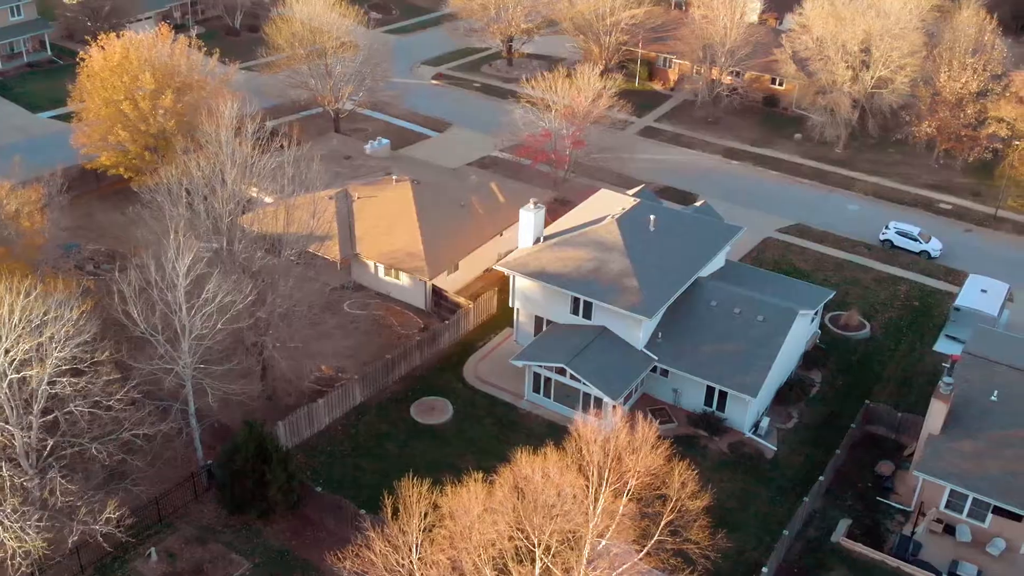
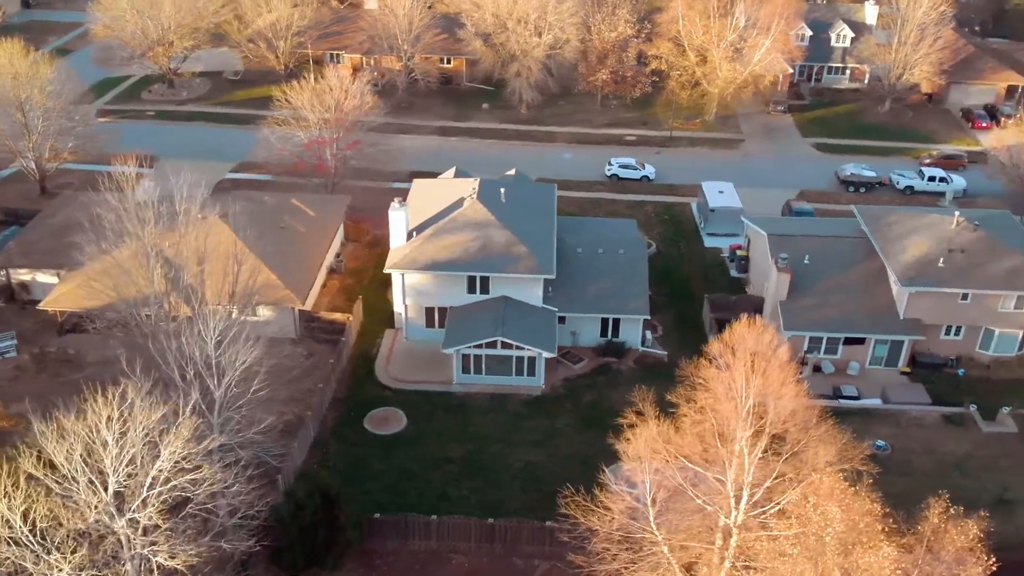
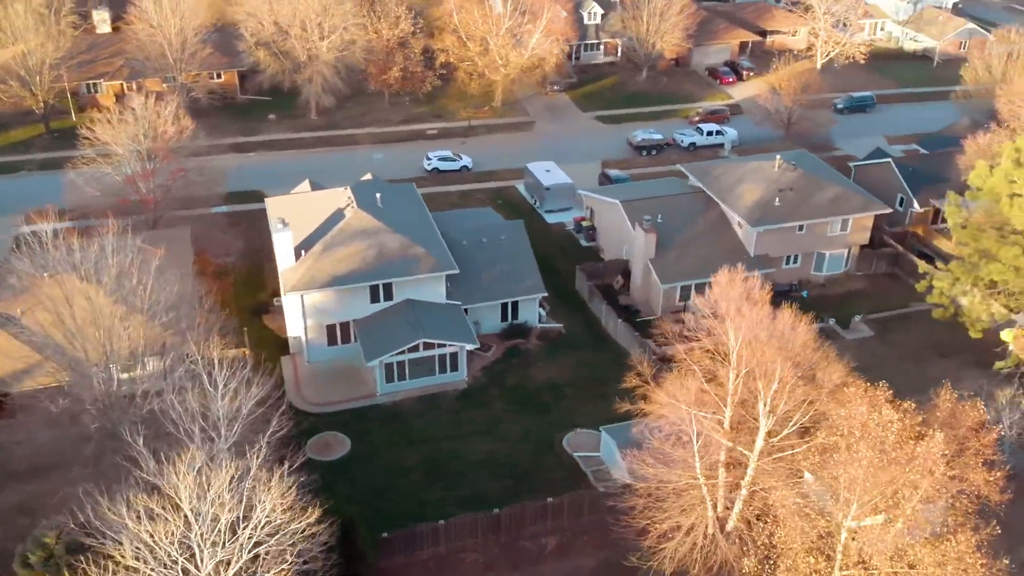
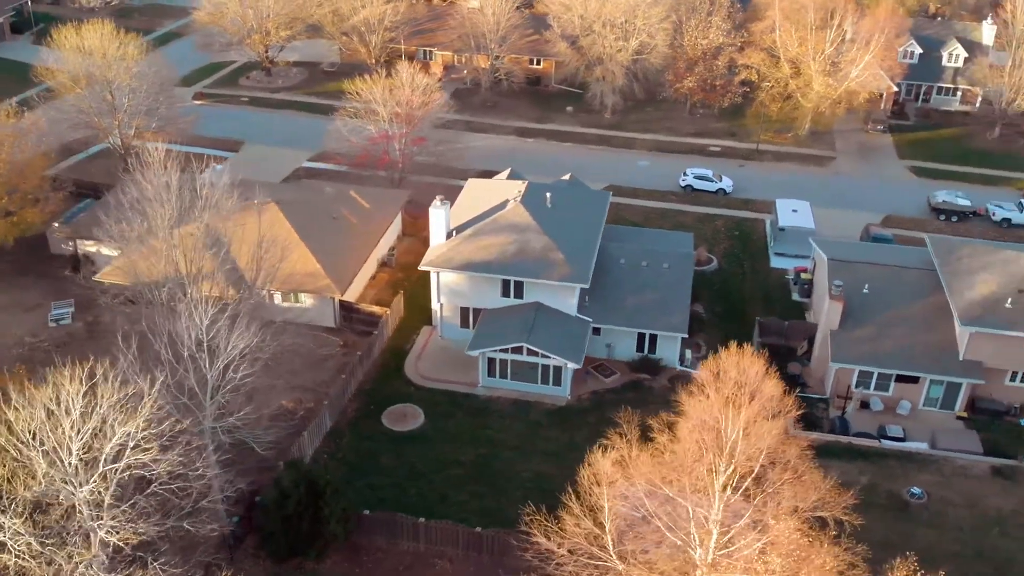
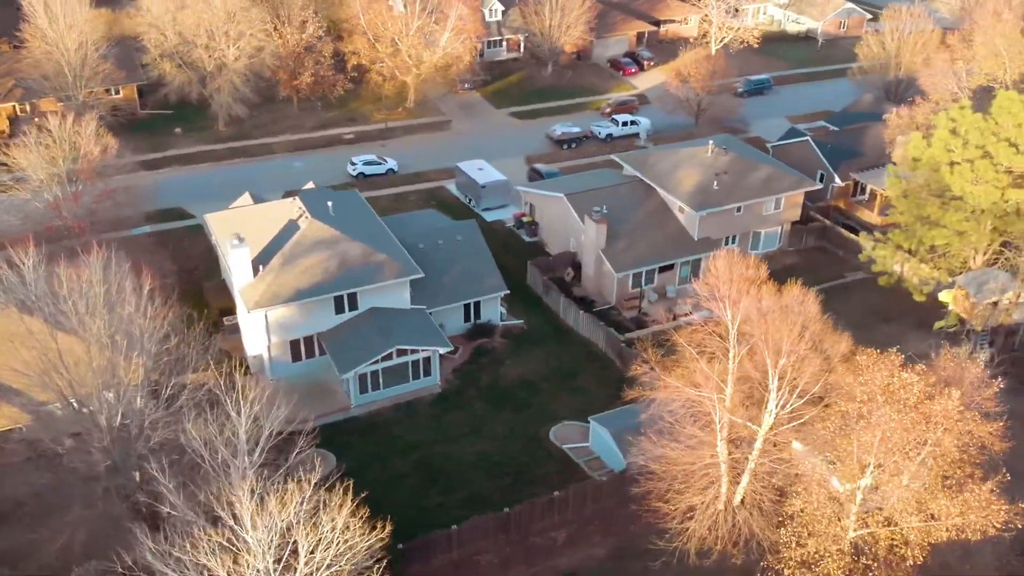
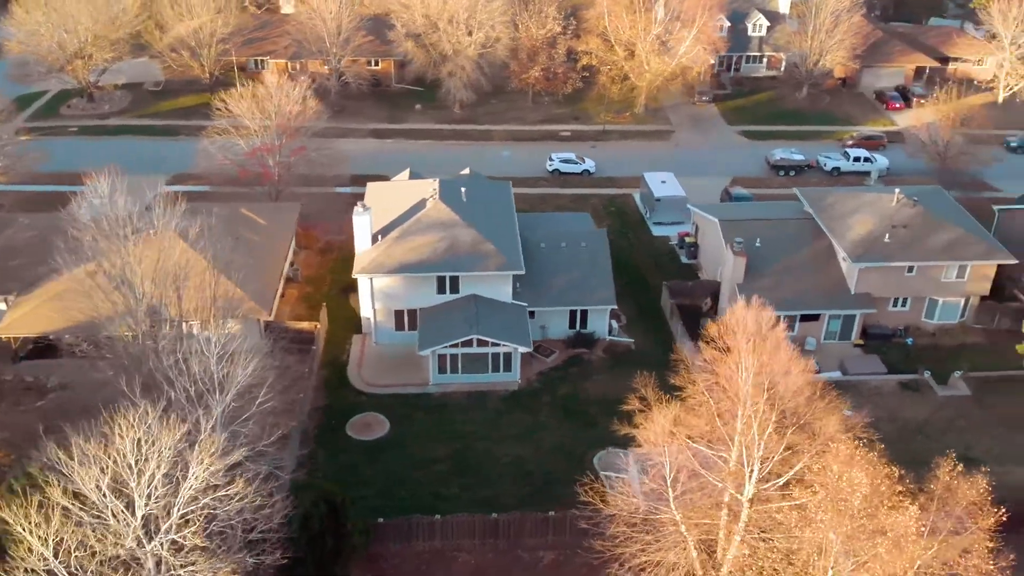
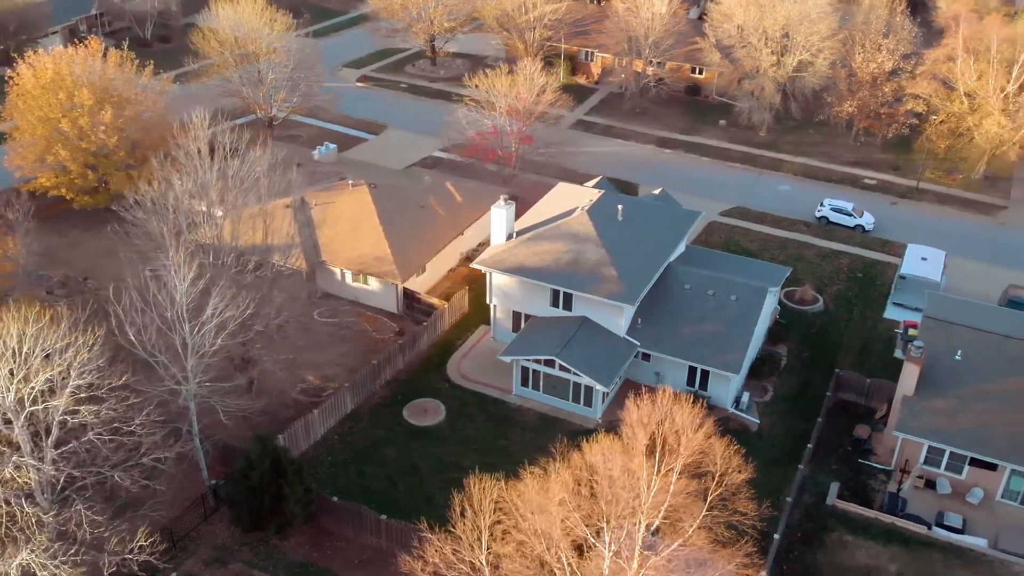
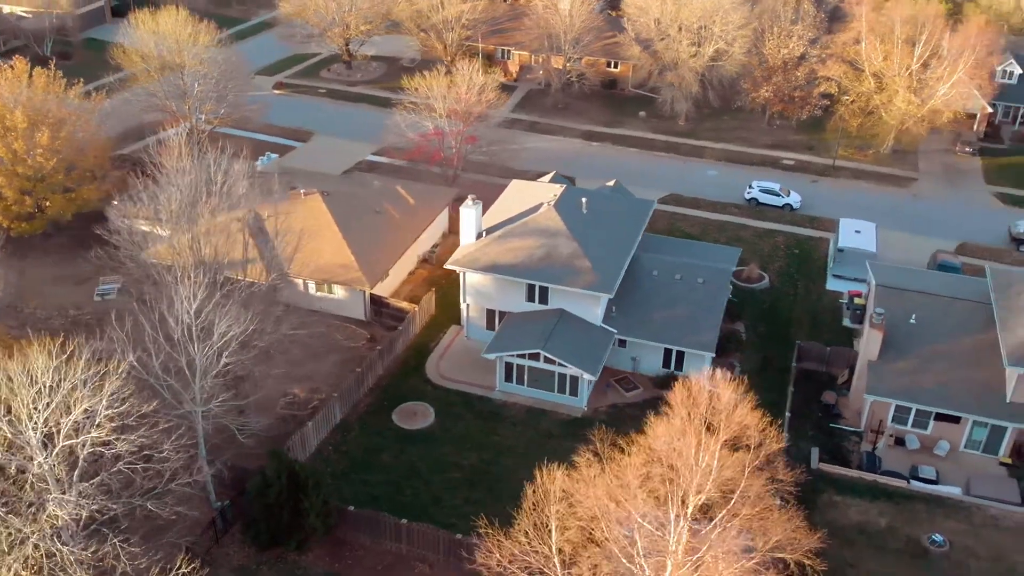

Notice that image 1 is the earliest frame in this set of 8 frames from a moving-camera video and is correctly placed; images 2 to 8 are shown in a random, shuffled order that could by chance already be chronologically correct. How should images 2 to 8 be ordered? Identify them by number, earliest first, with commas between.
7, 8, 4, 2, 6, 3, 5
